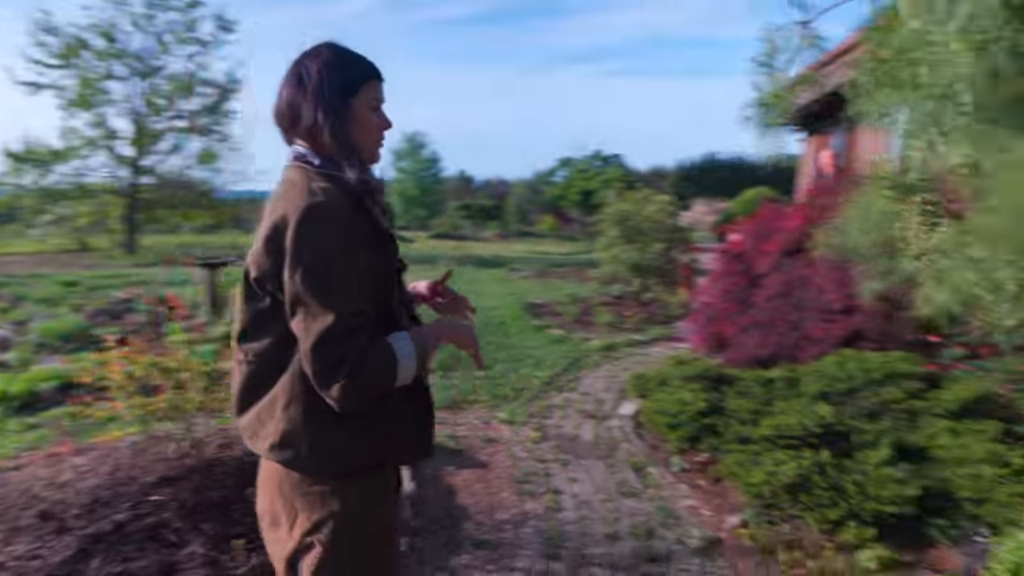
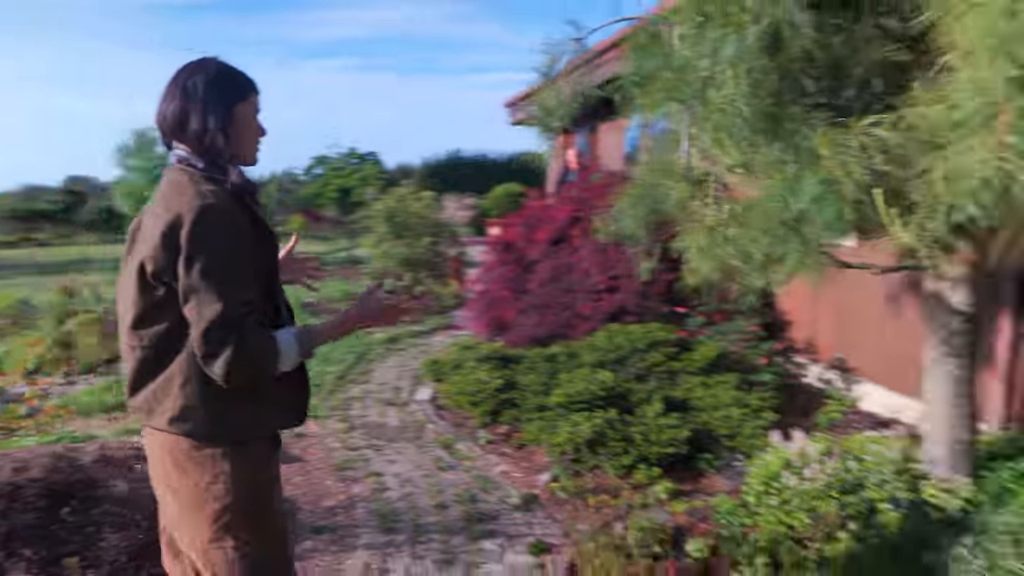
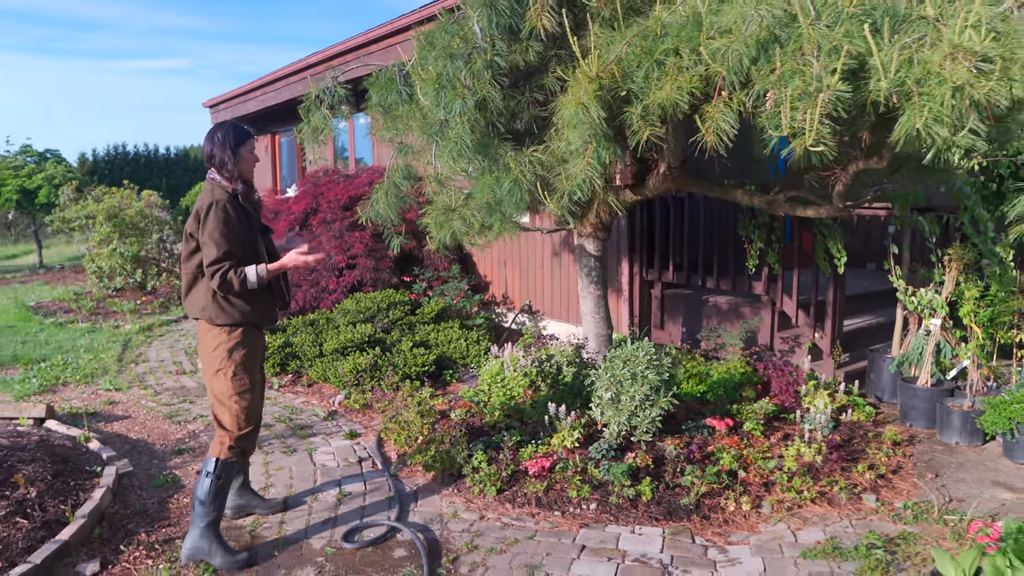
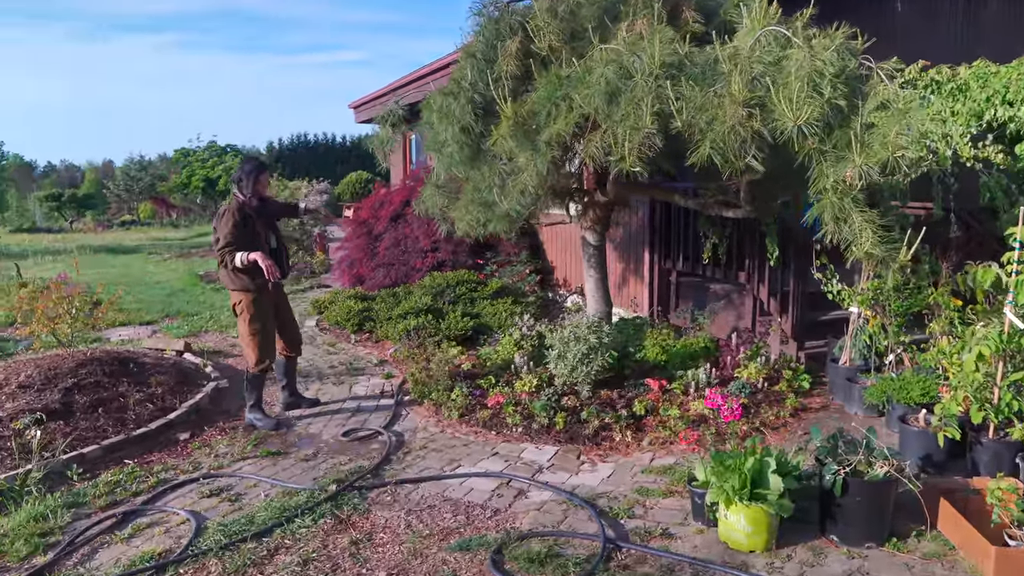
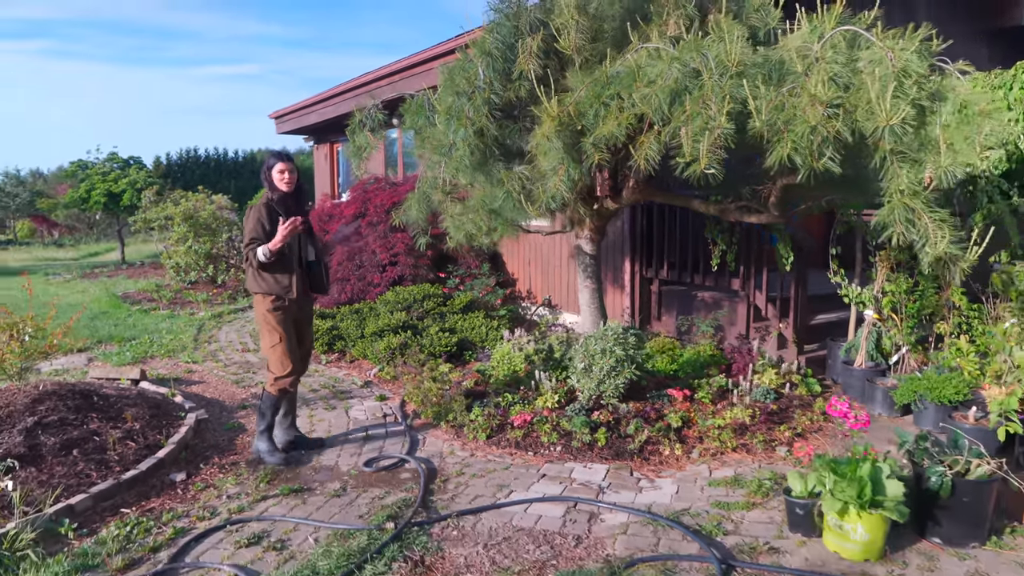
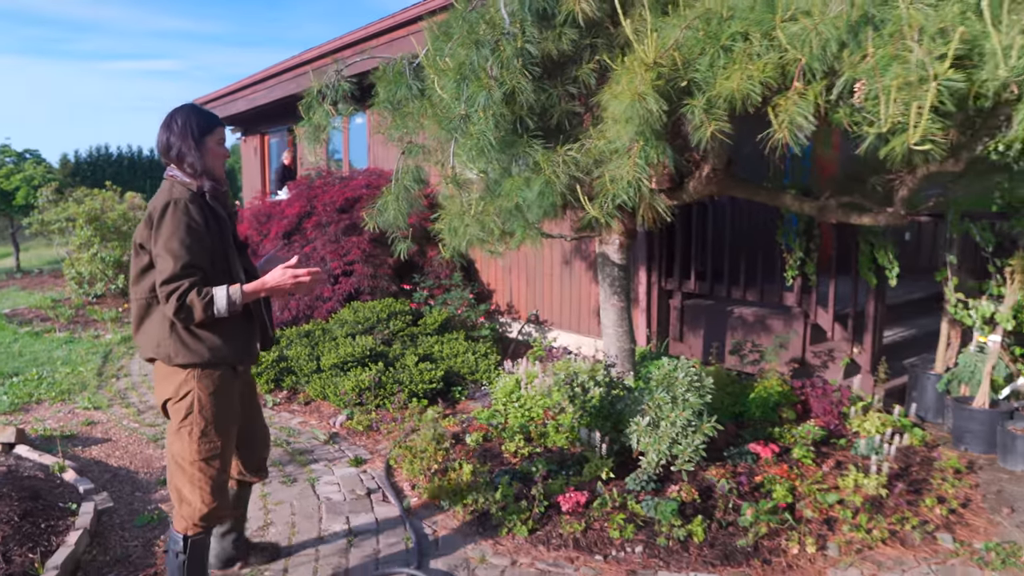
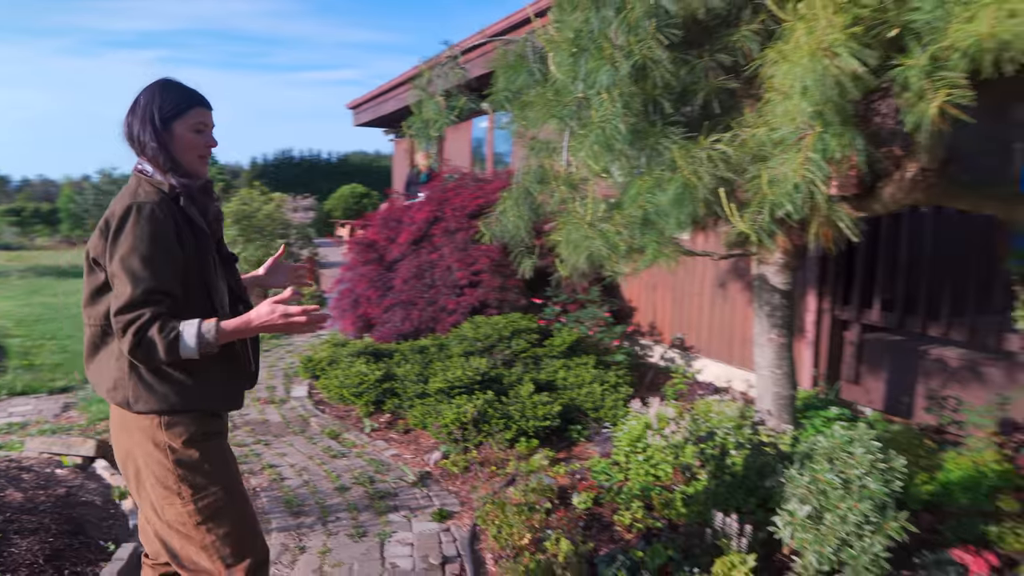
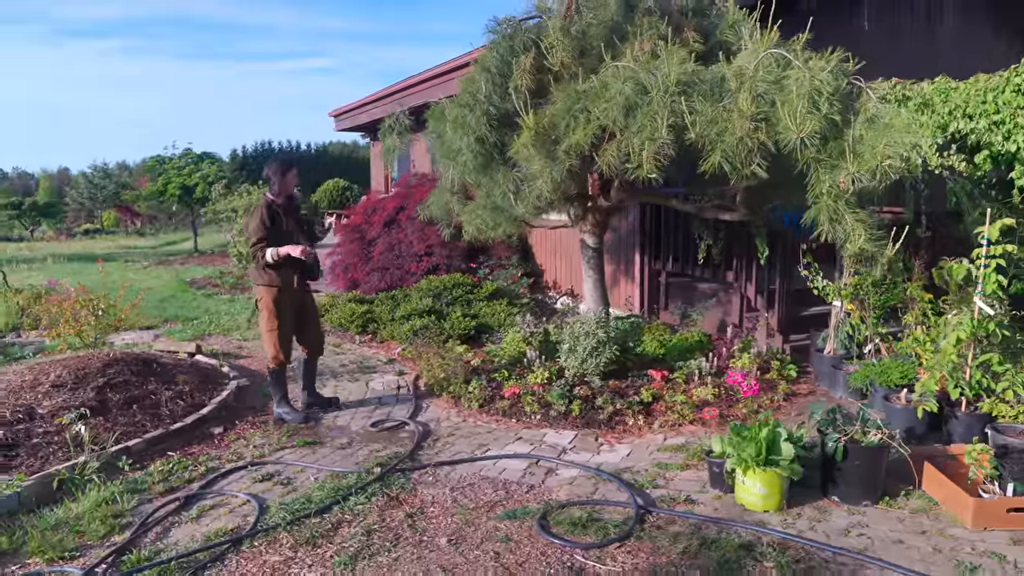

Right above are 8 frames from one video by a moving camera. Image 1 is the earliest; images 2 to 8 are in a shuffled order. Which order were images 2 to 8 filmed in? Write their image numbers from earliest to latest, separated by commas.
2, 7, 6, 3, 5, 8, 4
